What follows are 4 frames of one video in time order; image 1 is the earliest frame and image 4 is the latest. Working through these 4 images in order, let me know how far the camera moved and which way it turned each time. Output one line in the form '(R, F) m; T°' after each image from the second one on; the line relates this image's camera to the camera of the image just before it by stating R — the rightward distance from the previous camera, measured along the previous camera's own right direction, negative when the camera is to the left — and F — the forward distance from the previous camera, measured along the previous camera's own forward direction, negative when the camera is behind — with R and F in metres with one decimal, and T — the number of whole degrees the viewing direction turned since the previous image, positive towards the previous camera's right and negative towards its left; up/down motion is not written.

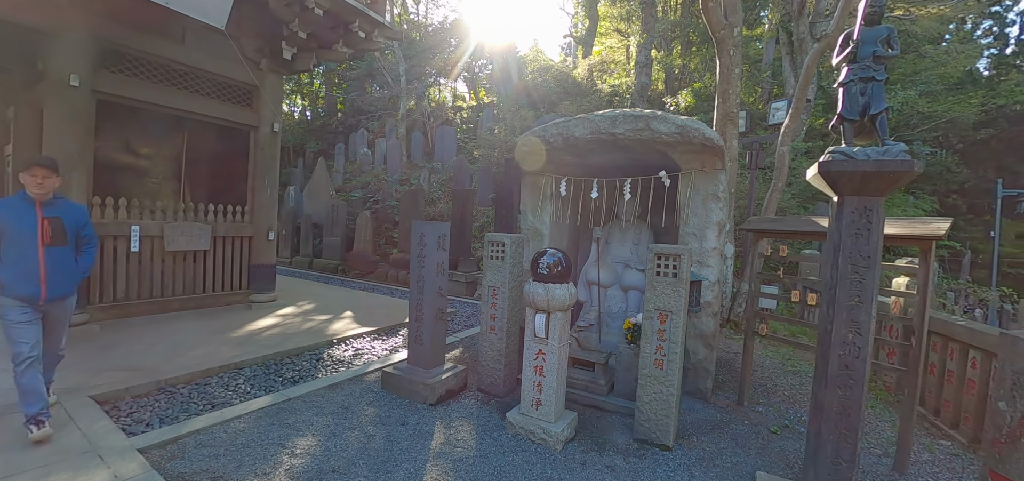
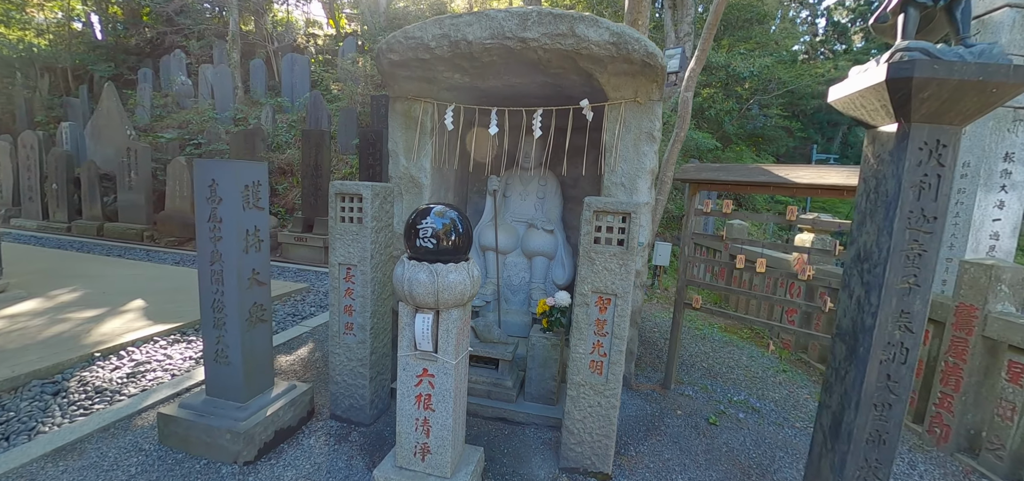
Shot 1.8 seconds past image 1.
(+0.1, +1.3) m; +17°
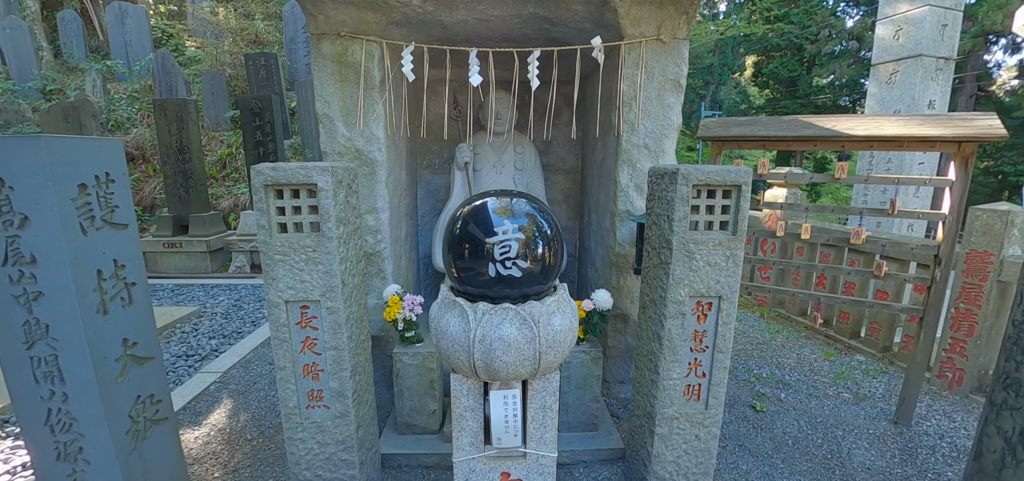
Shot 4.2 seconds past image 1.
(-0.6, +0.9) m; +13°
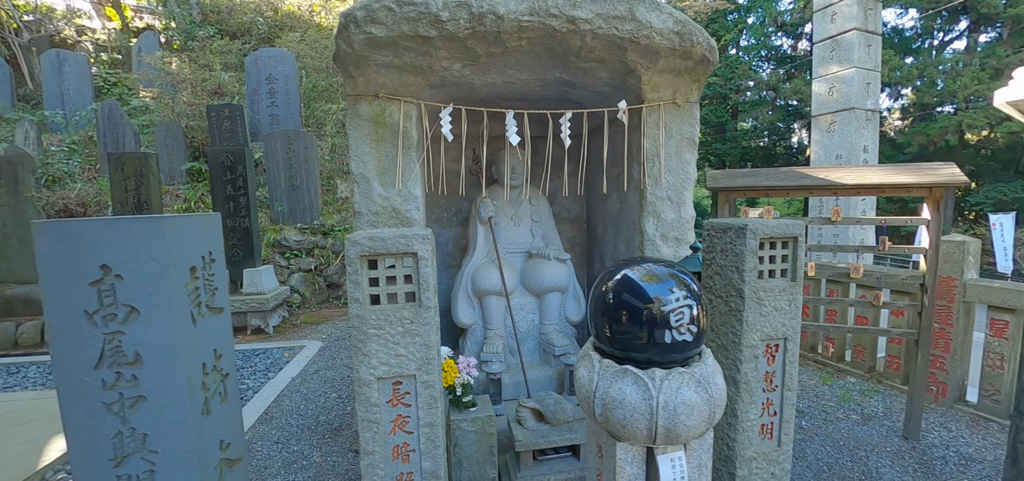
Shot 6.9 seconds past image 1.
(-0.6, 0.0) m; +7°
